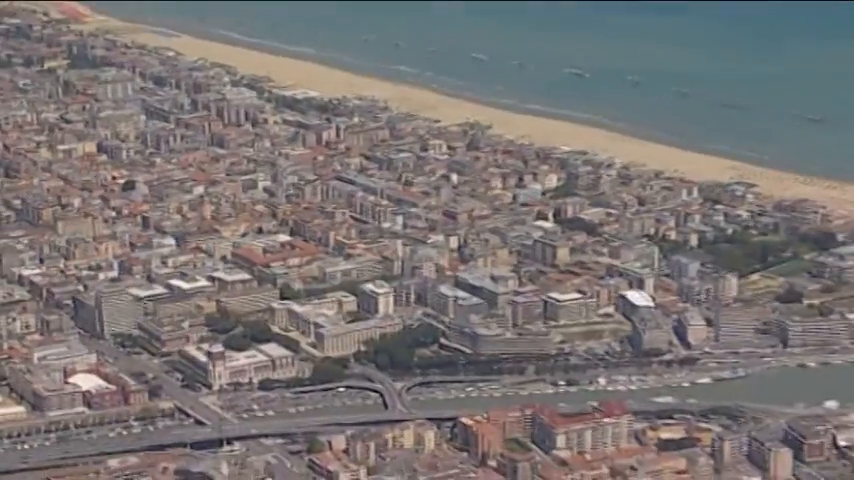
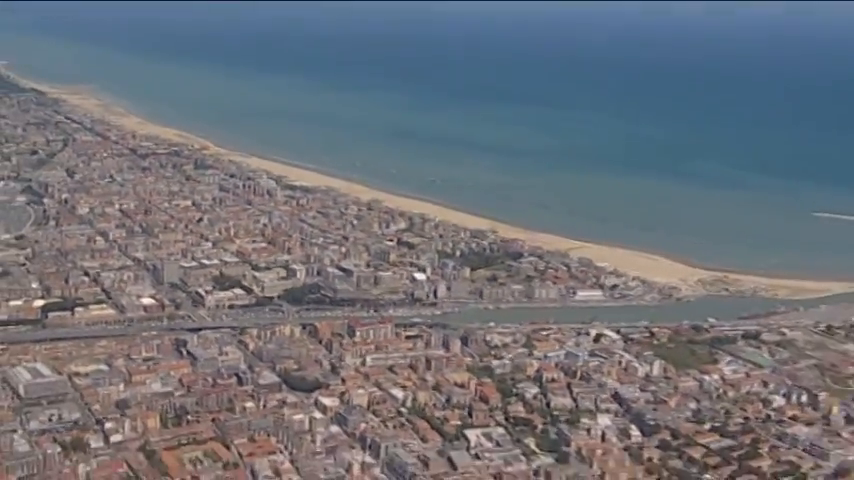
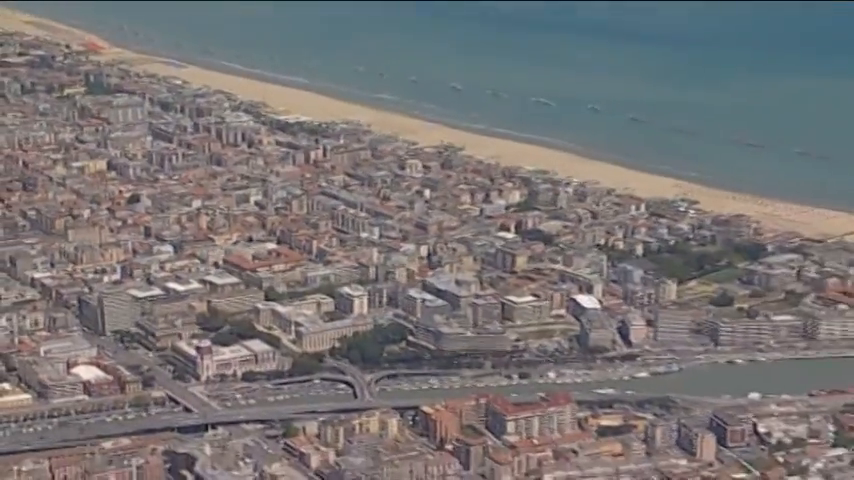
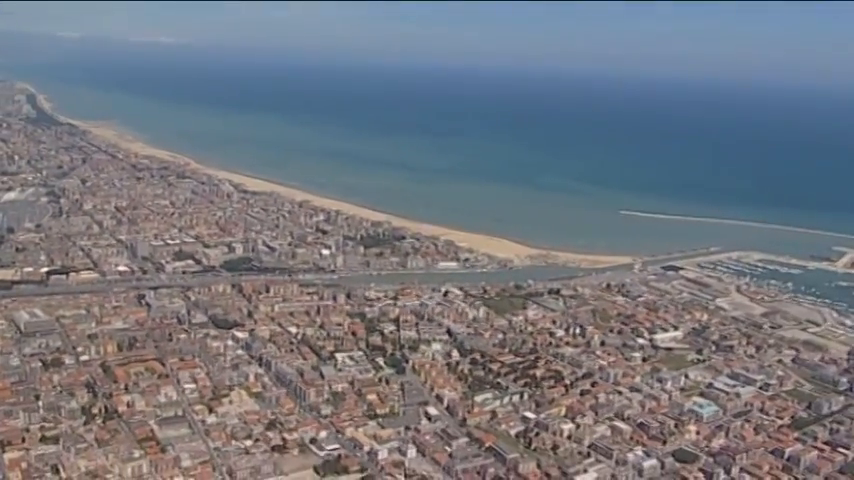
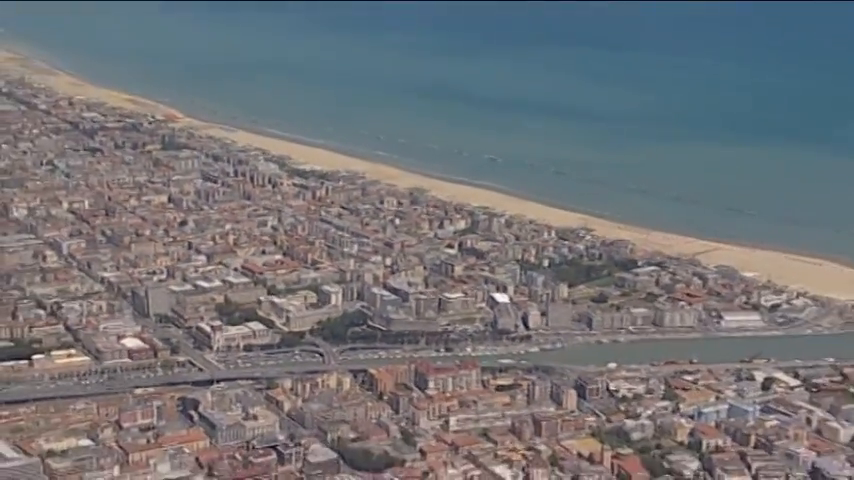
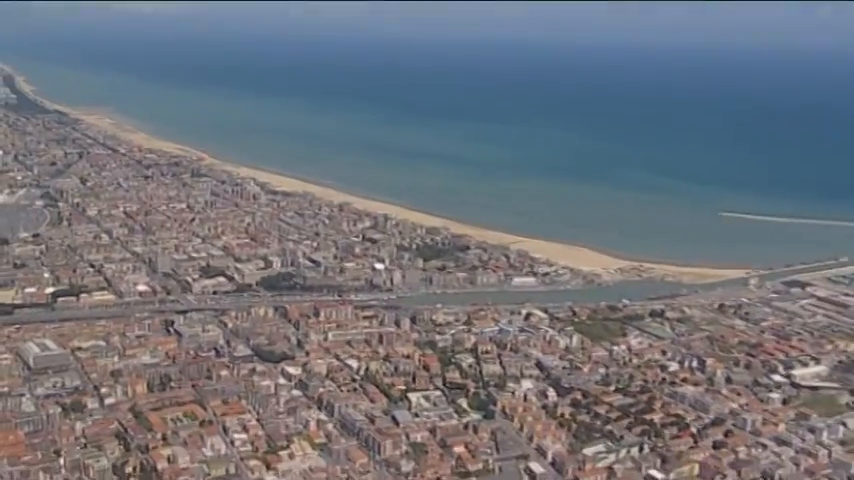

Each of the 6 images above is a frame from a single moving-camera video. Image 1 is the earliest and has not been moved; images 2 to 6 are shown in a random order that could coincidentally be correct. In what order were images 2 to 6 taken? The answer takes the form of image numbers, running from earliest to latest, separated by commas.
3, 5, 2, 6, 4
